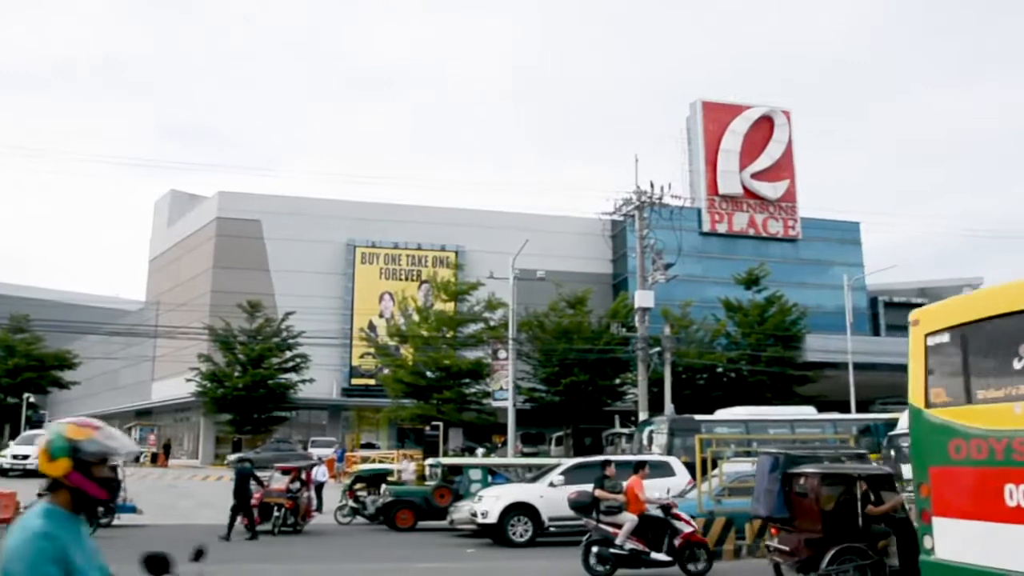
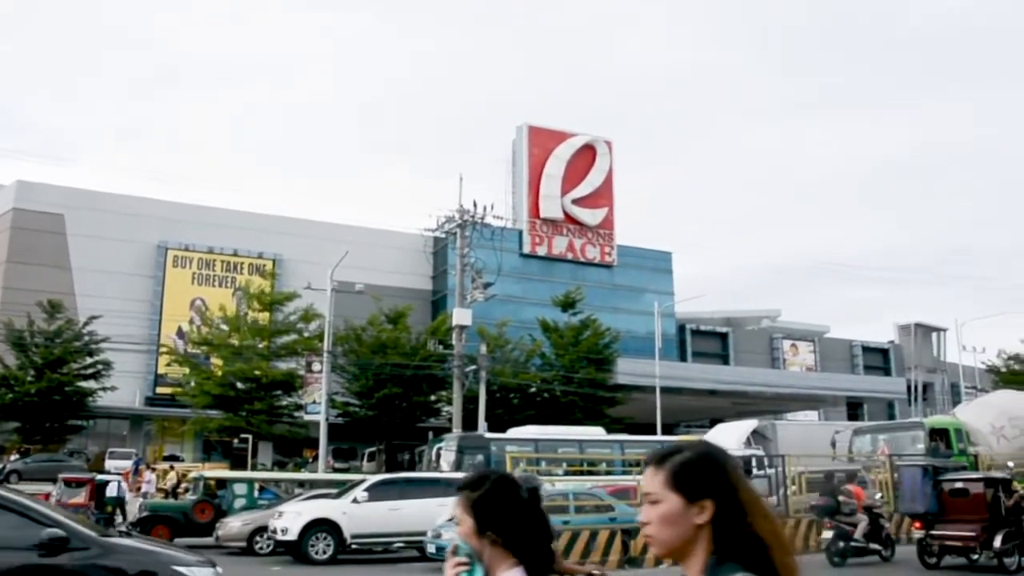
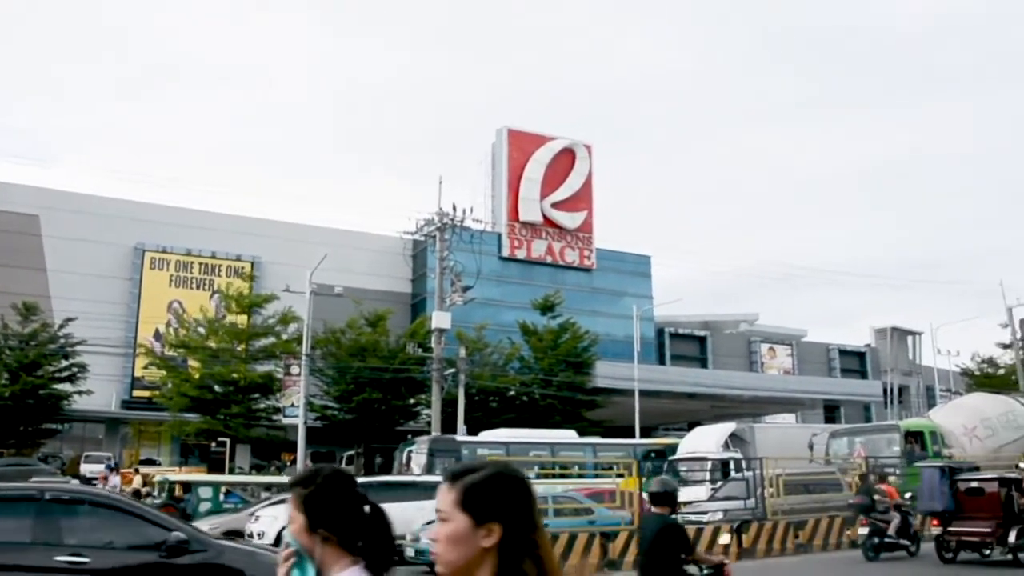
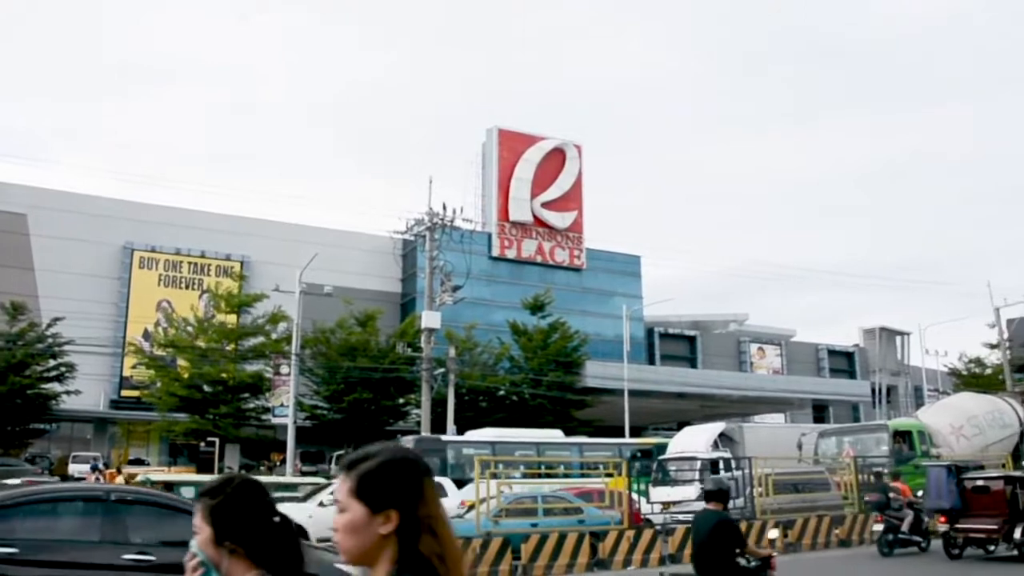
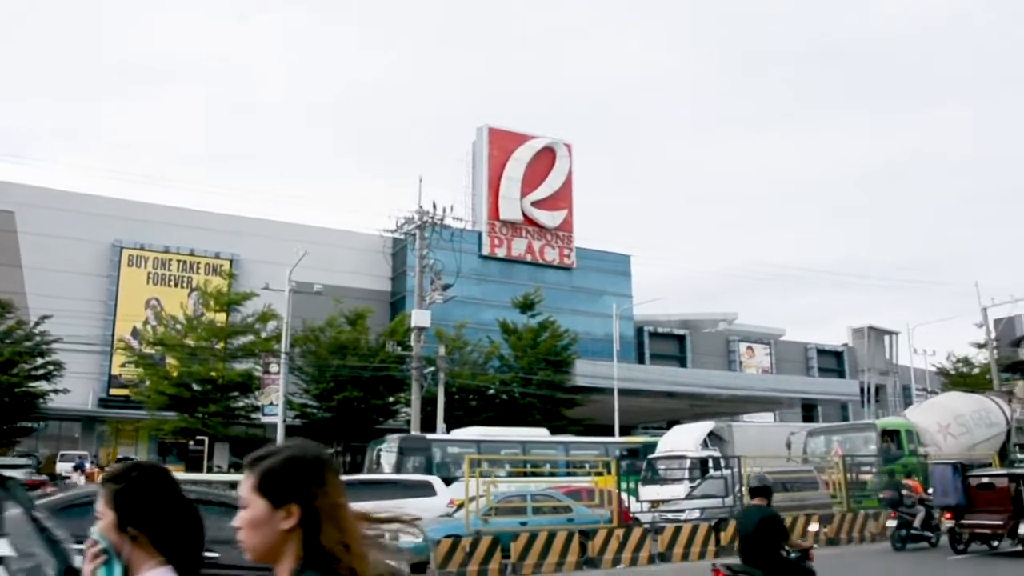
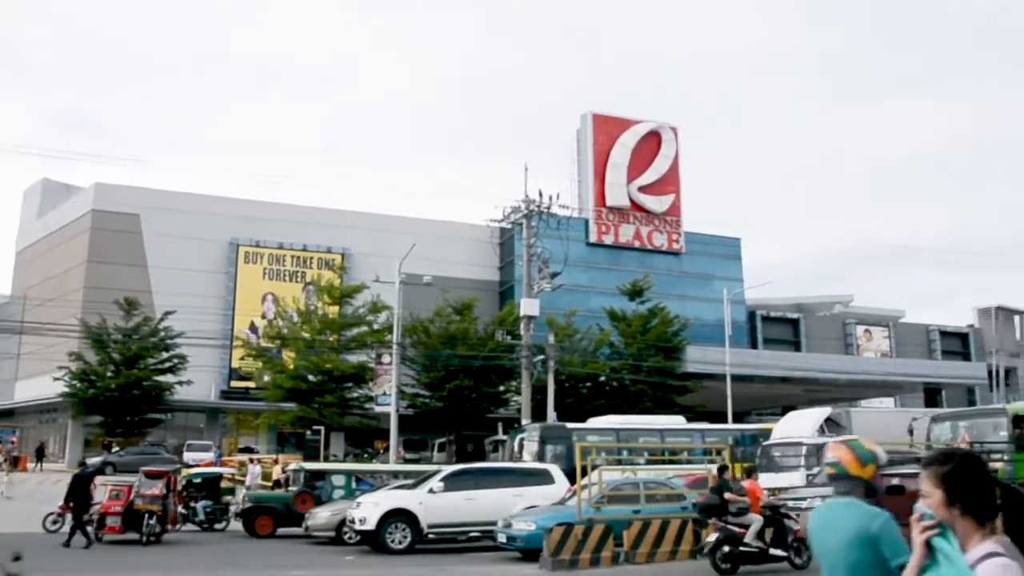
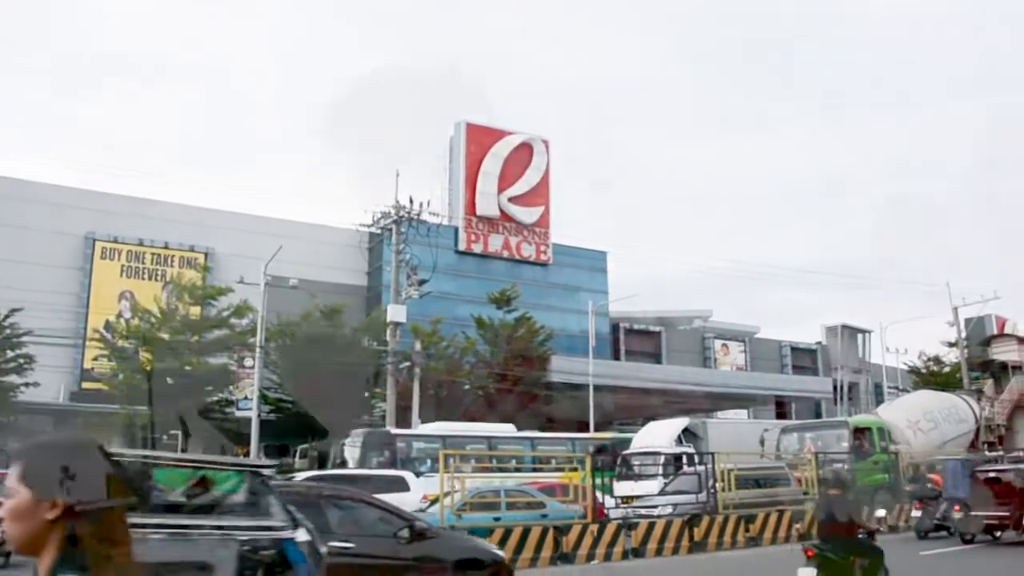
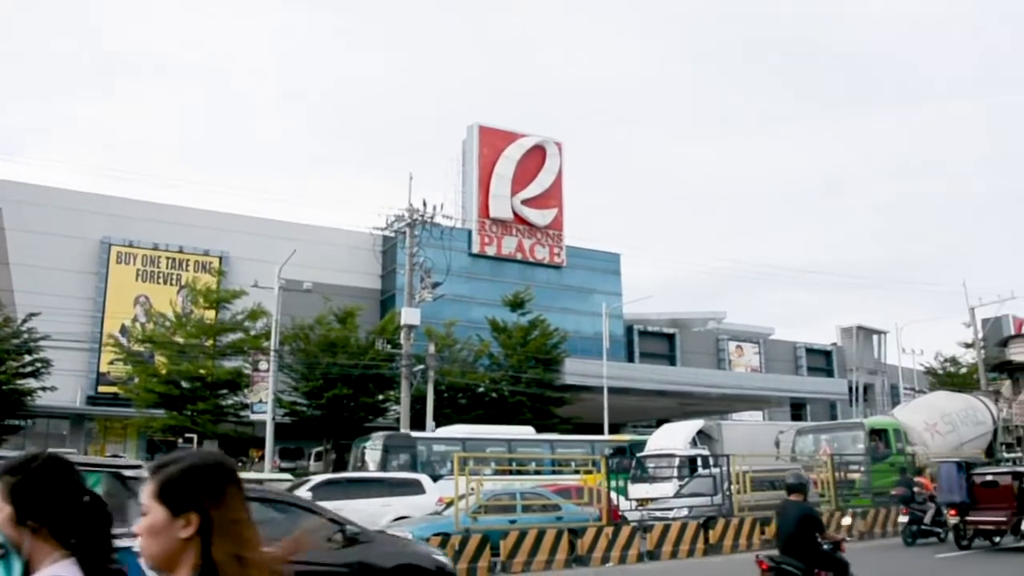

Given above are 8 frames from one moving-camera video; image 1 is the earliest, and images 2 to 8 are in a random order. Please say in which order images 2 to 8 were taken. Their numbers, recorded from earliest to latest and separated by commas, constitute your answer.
6, 2, 3, 4, 5, 8, 7
